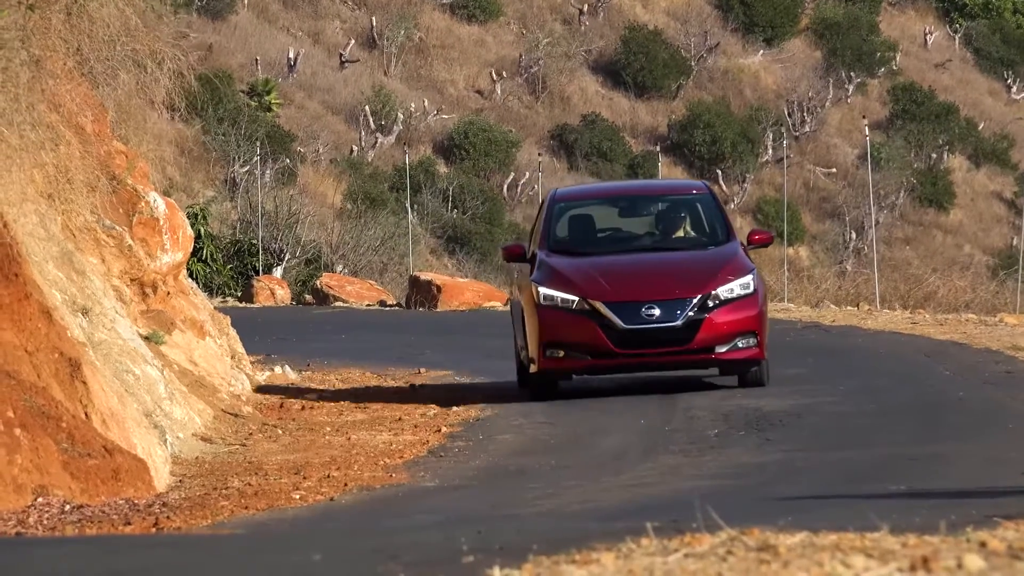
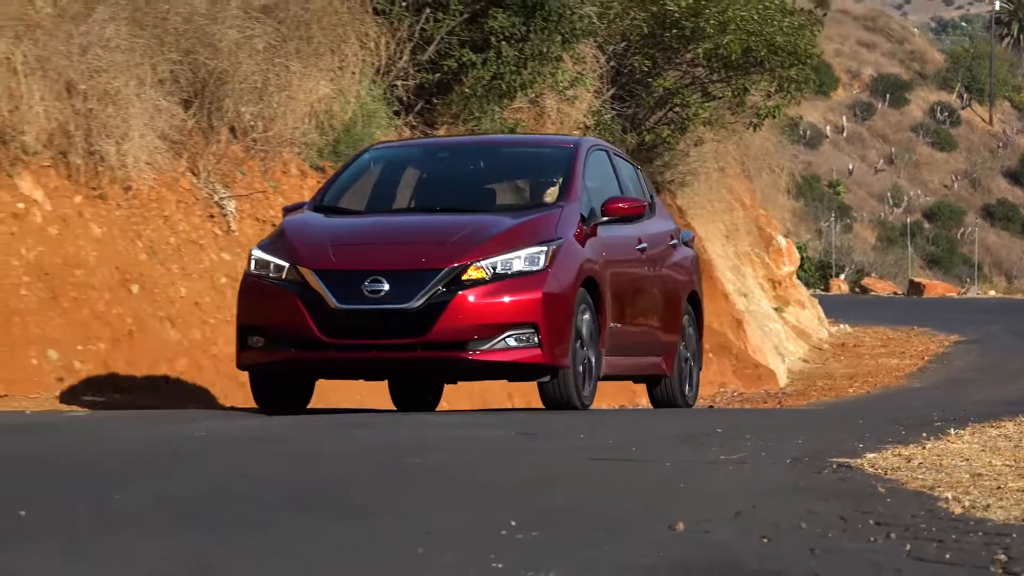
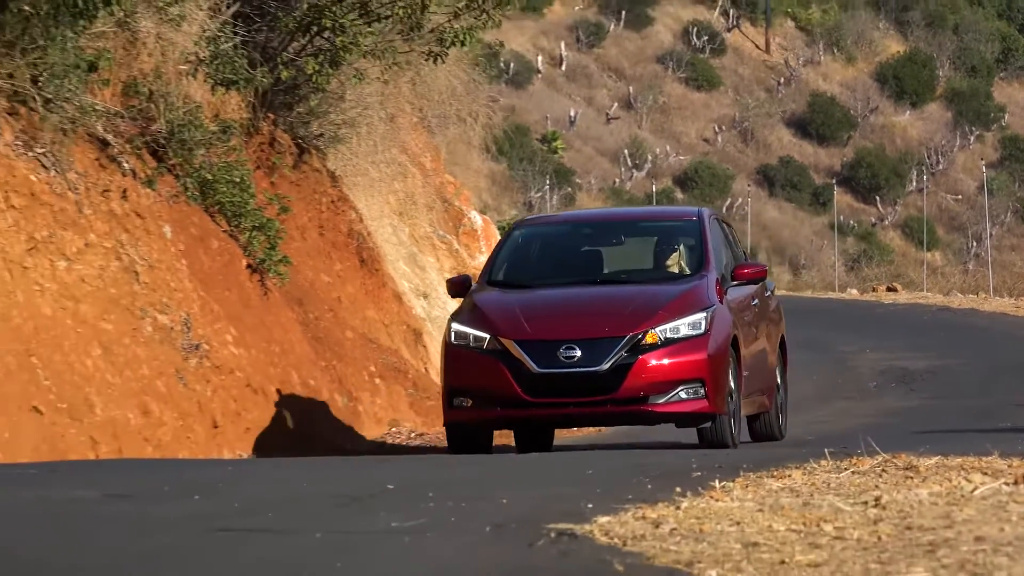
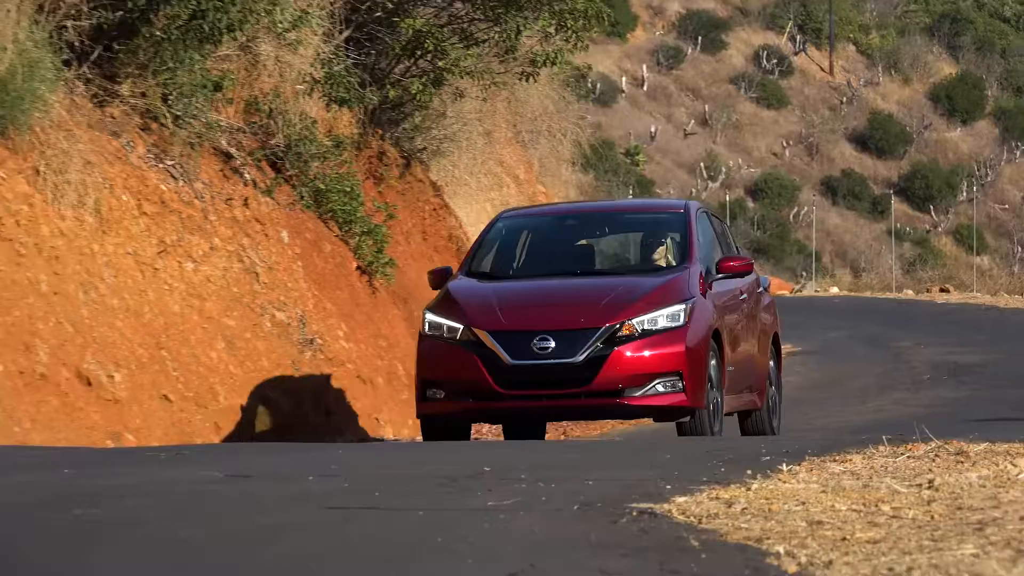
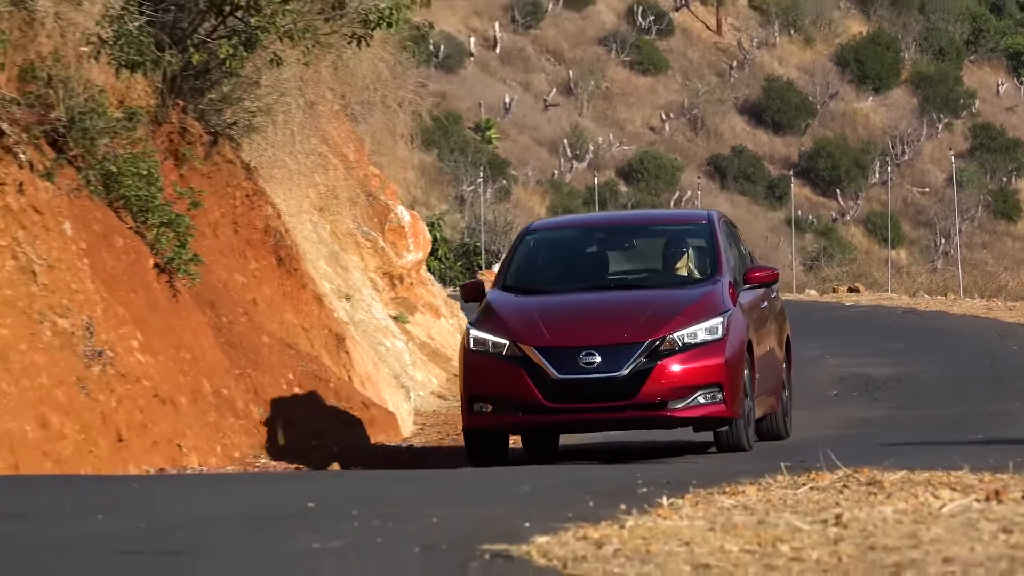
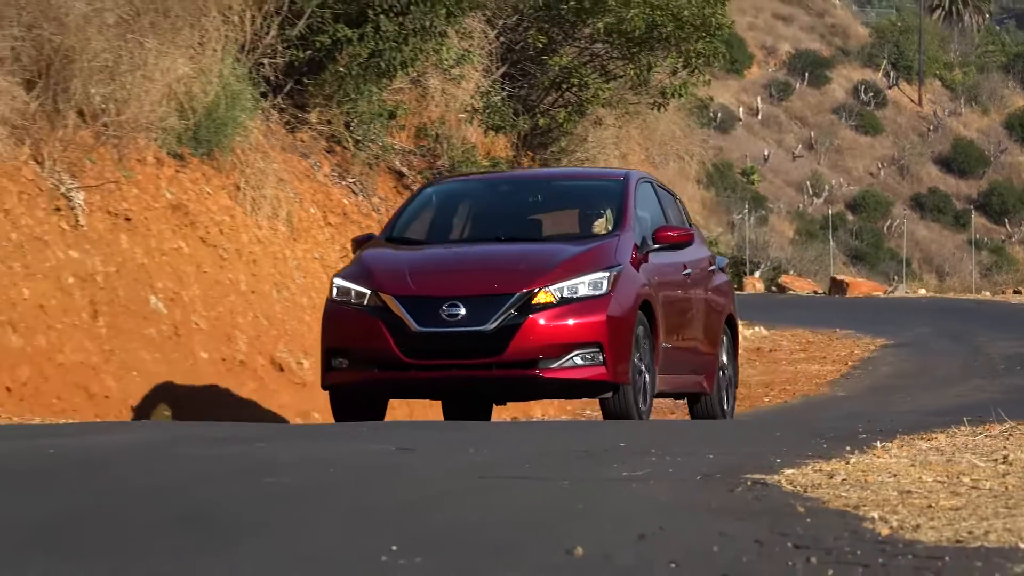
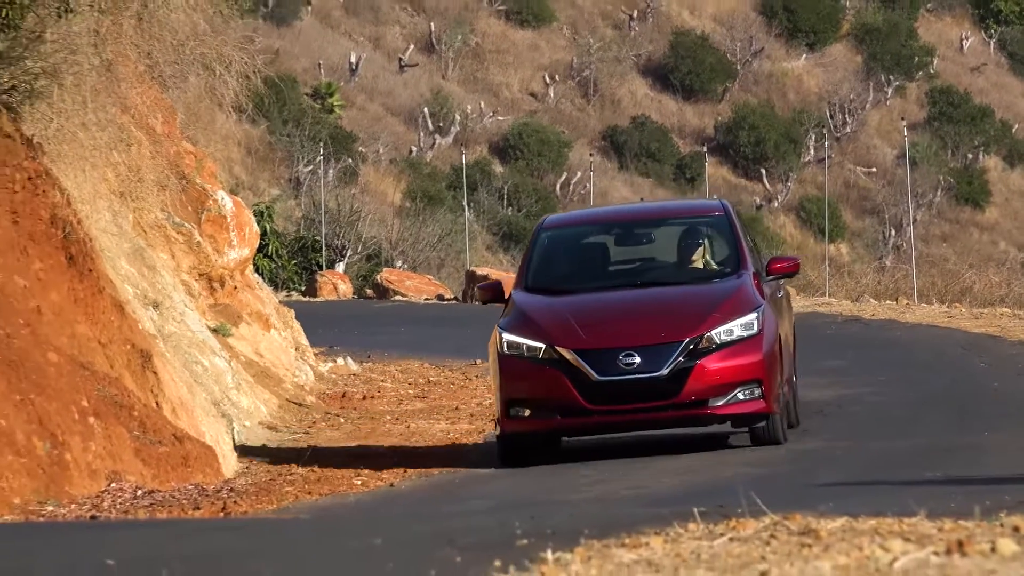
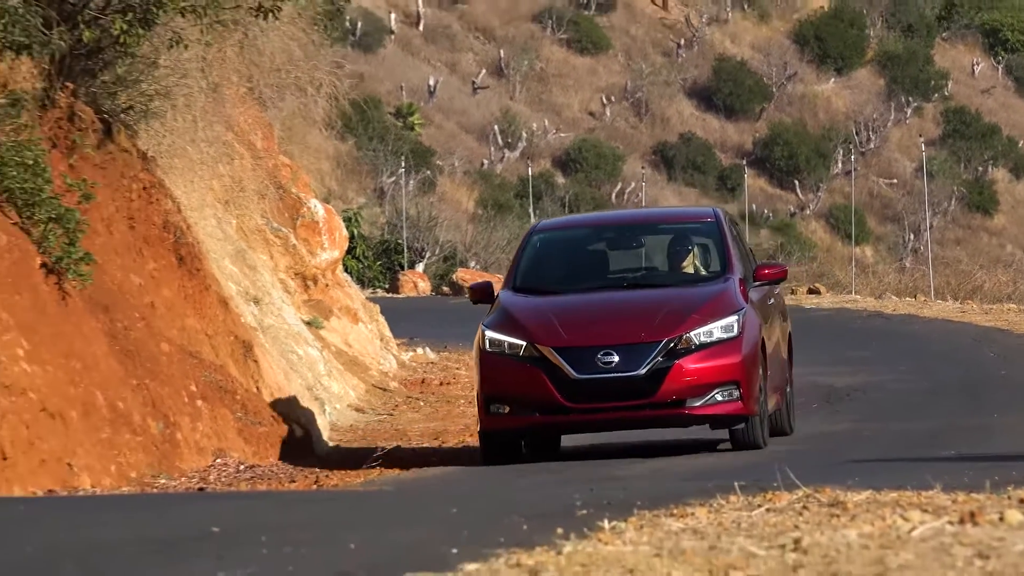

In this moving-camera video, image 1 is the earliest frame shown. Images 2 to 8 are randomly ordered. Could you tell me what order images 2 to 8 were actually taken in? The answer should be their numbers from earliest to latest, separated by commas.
7, 8, 5, 3, 4, 6, 2
